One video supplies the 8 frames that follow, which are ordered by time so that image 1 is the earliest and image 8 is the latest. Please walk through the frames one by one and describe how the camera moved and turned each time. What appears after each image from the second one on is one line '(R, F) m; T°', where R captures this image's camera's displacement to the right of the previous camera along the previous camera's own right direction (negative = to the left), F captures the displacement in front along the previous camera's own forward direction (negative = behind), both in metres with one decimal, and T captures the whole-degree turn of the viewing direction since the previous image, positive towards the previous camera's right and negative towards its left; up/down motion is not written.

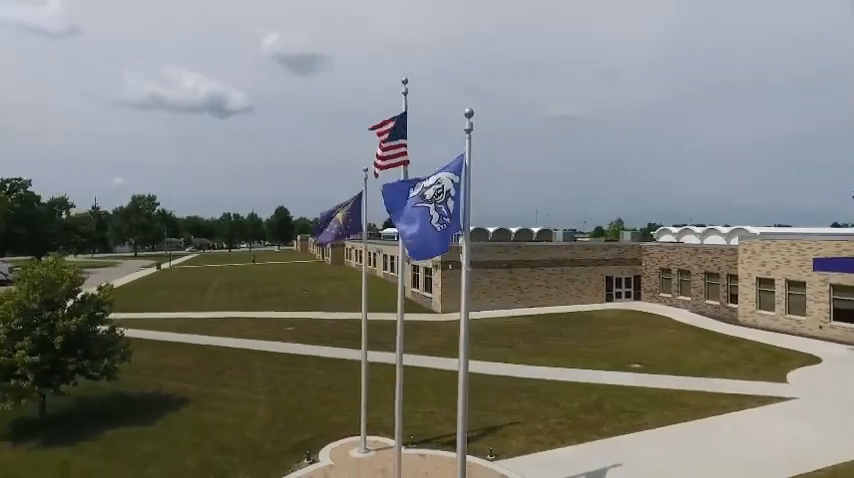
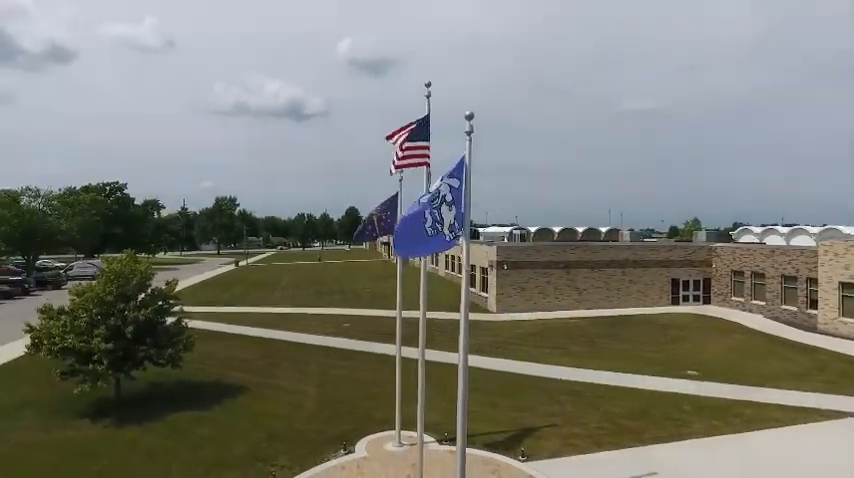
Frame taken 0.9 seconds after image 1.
(+0.9, -0.1) m; -8°
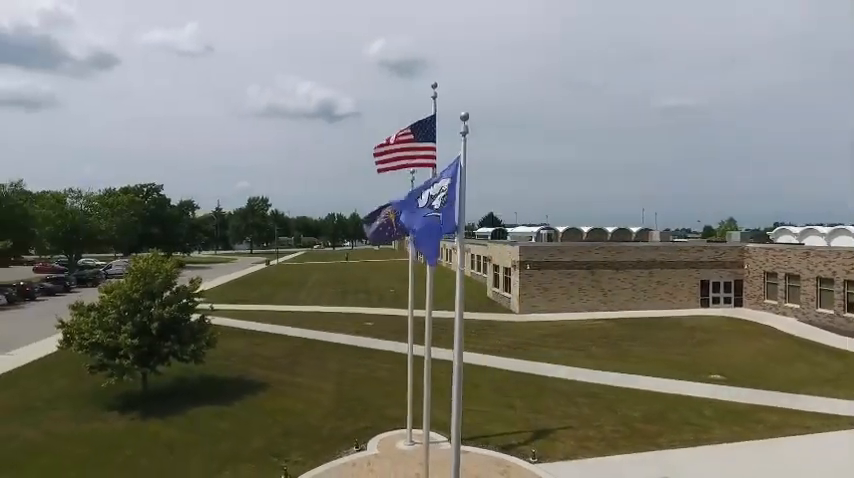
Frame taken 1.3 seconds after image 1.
(+0.5, 0.0) m; -3°
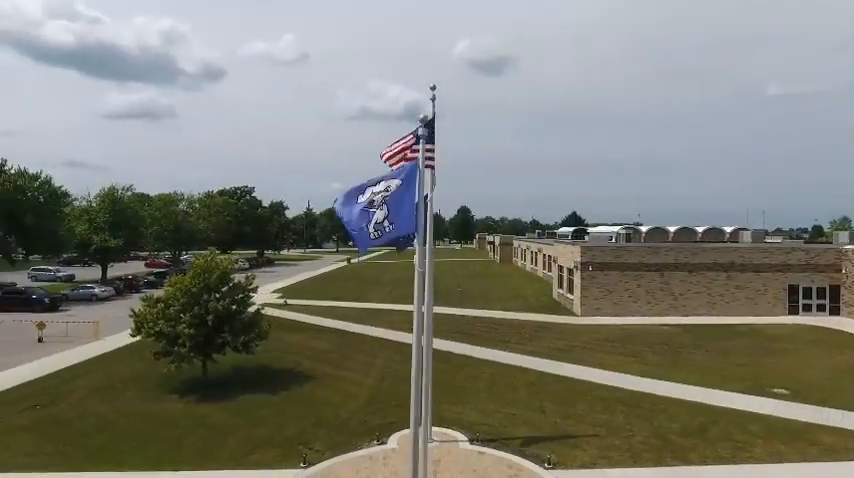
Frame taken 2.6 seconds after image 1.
(+1.7, 0.0) m; -10°
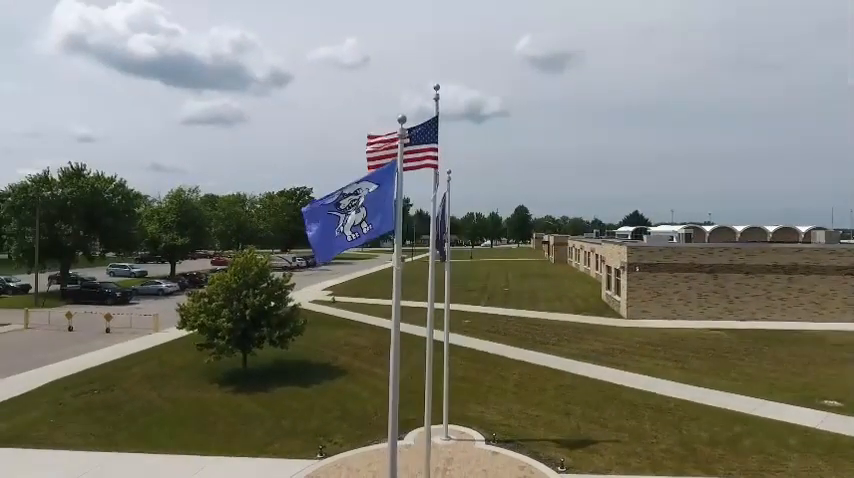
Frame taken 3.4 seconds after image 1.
(+1.1, 0.0) m; -7°
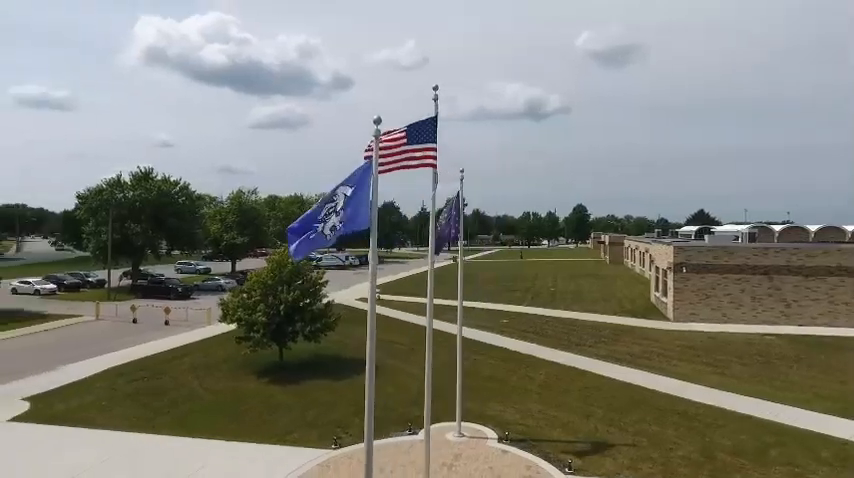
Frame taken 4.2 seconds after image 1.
(+1.2, -0.1) m; -7°
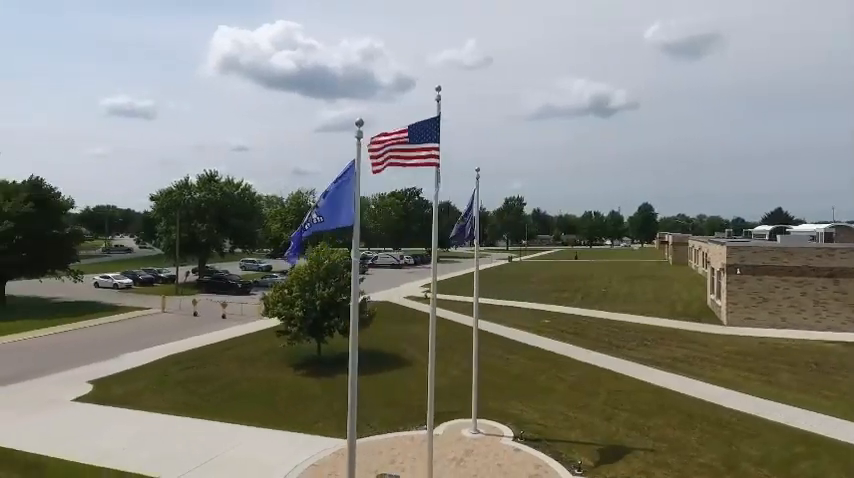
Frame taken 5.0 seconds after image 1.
(+1.2, -0.2) m; -7°
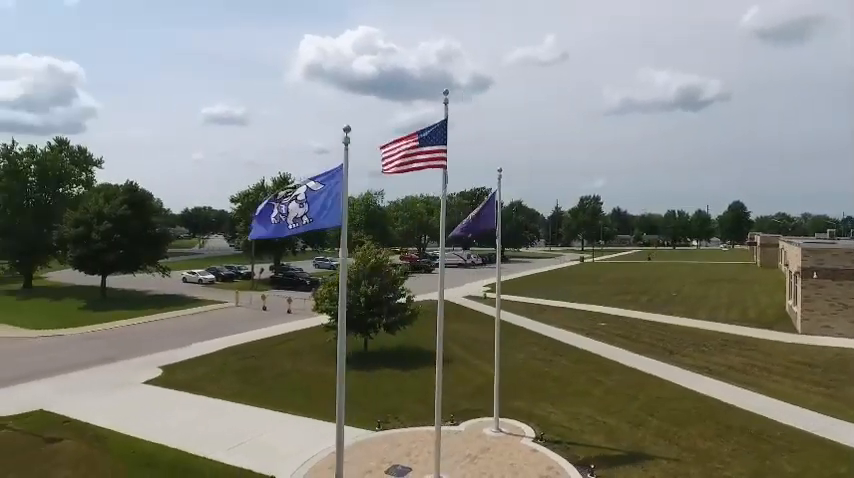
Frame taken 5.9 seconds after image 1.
(+1.4, -0.2) m; -8°
